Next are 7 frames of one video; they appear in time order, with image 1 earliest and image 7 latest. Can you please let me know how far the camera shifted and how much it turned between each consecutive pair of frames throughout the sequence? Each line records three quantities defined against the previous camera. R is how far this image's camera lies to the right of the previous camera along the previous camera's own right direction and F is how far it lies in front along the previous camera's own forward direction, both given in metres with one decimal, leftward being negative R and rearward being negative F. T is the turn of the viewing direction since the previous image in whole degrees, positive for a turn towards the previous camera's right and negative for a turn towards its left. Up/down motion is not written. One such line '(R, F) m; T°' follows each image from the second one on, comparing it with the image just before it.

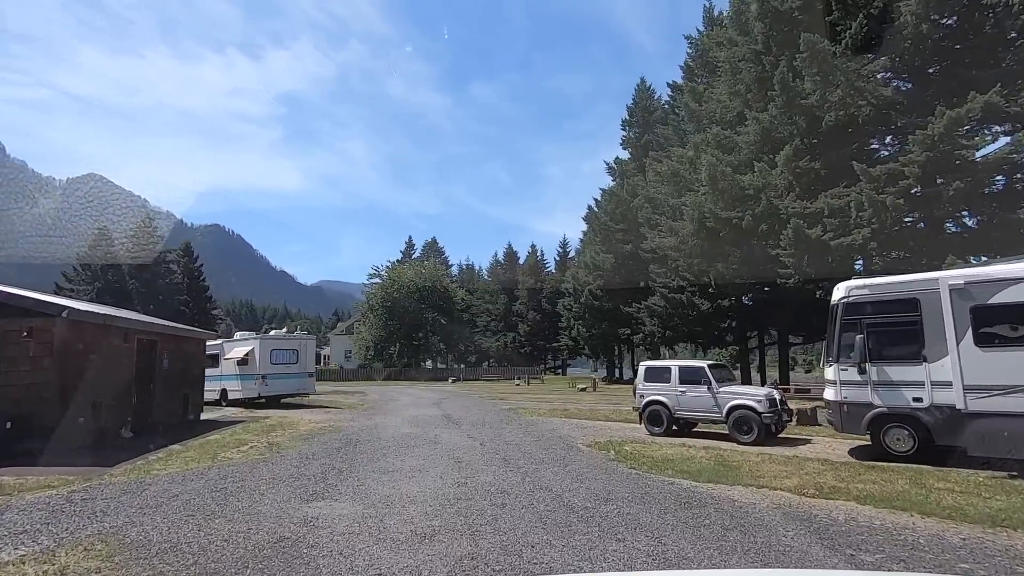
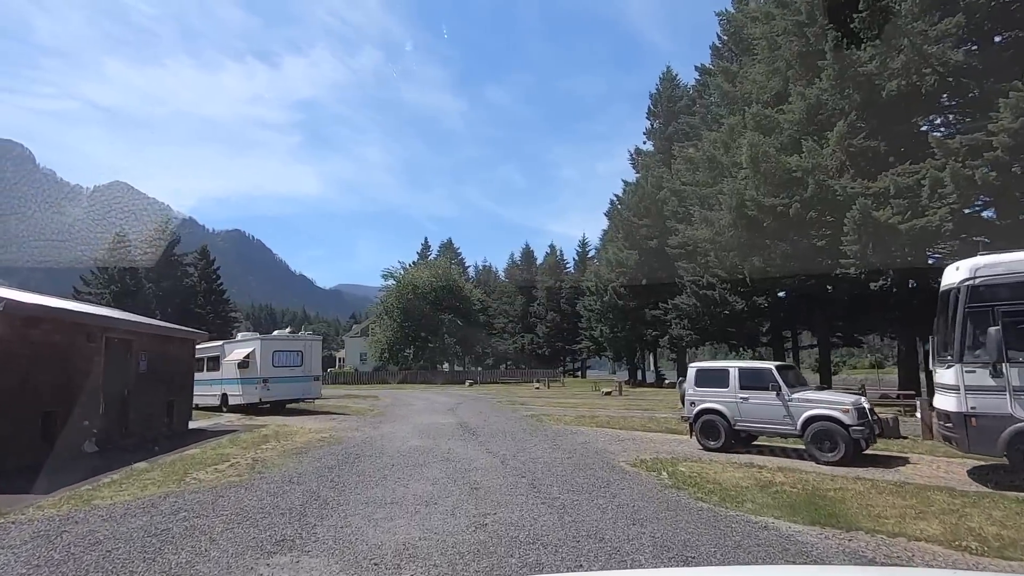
(-0.2, +2.0) m; -2°
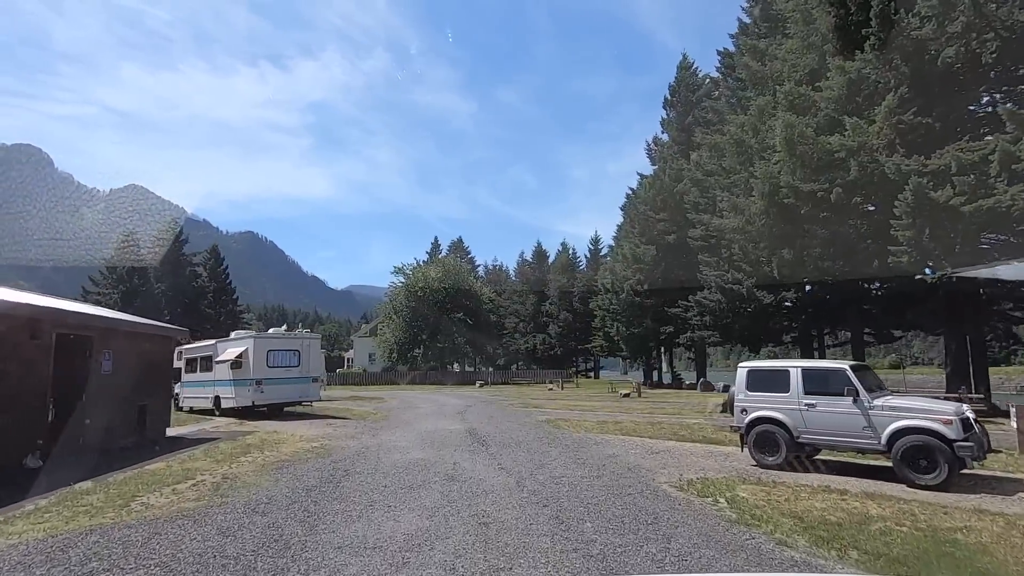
(-0.1, +1.8) m; -1°
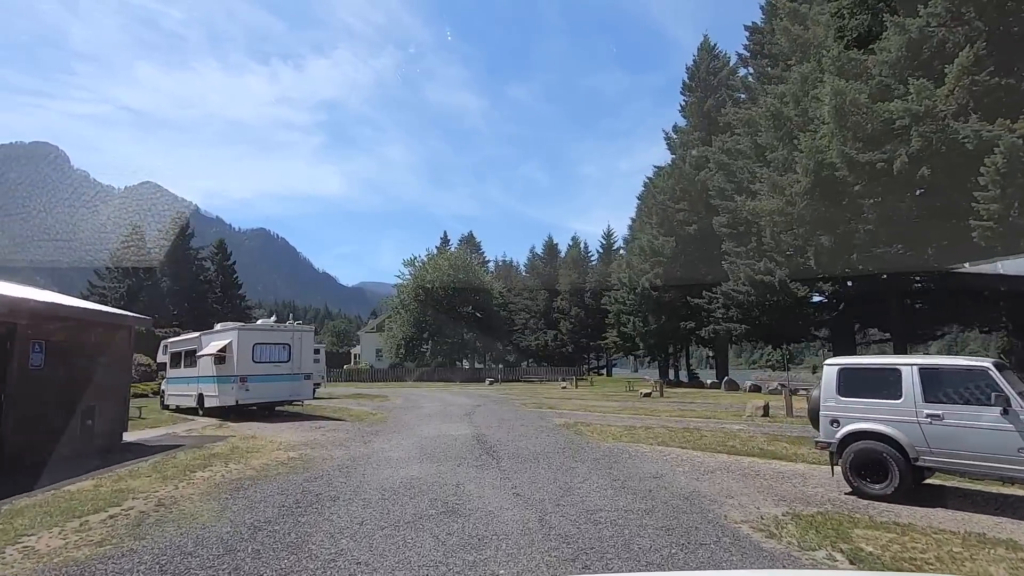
(-0.1, +2.2) m; -1°
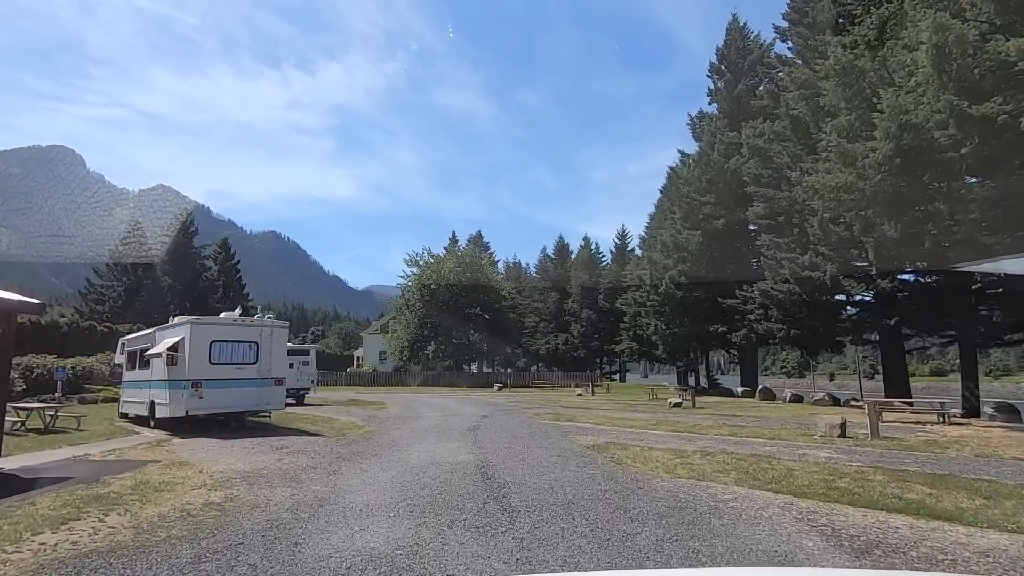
(-0.2, +3.4) m; -1°
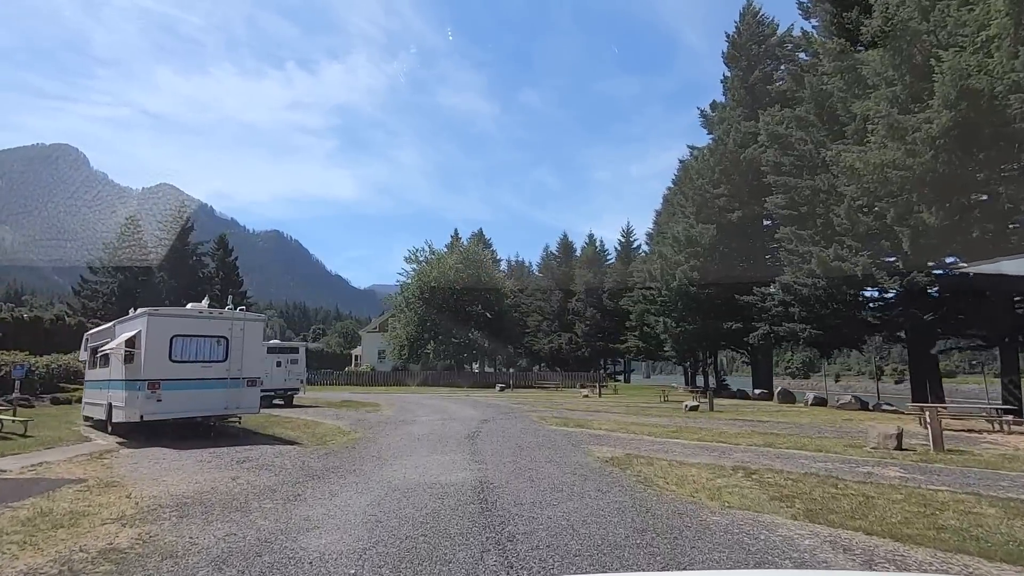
(-0.1, +1.9) m; 0°
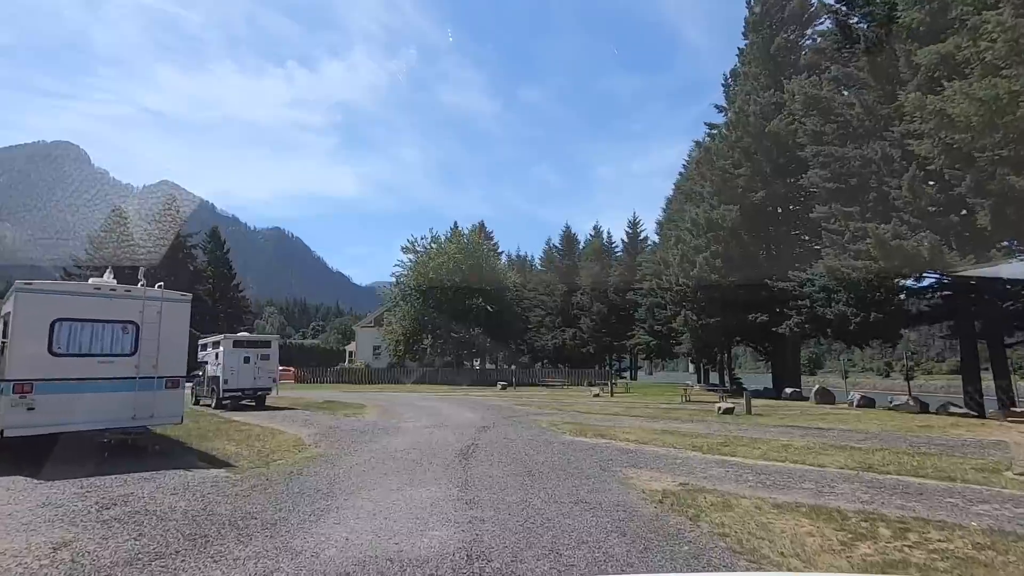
(-0.1, +3.5) m; 0°
